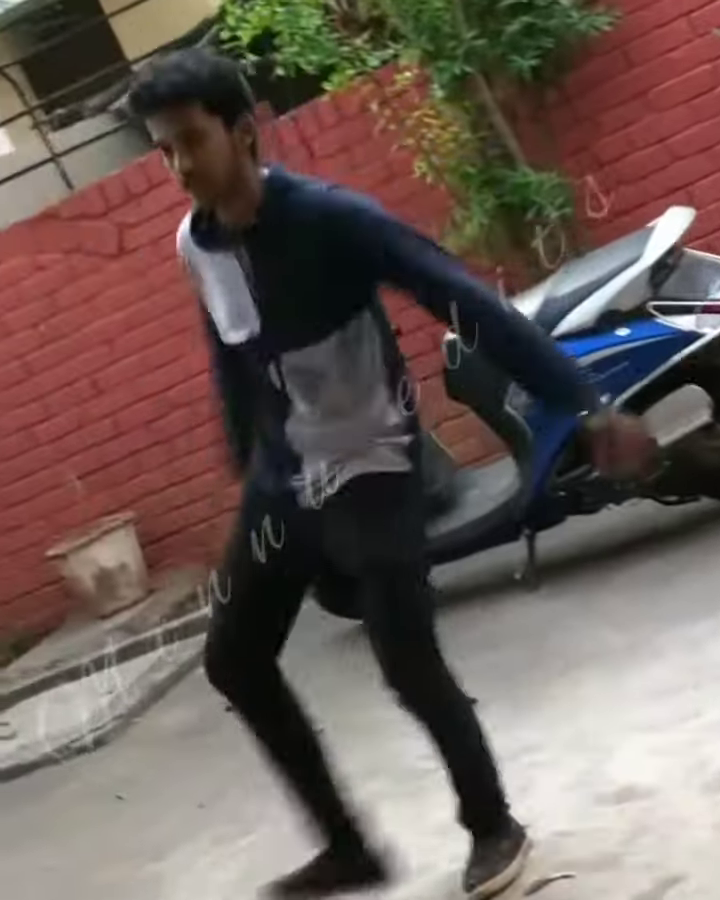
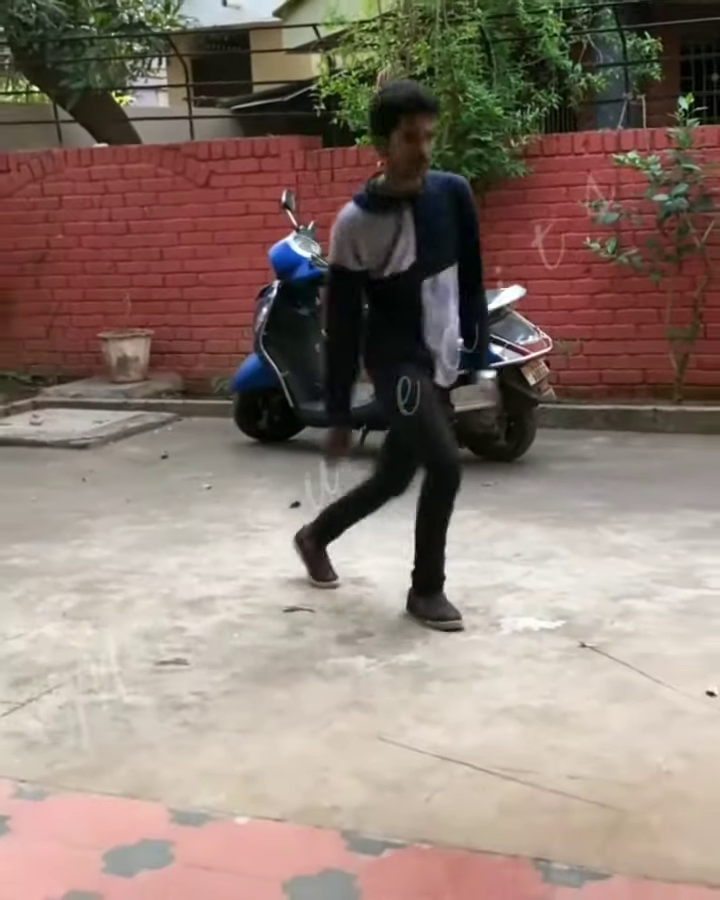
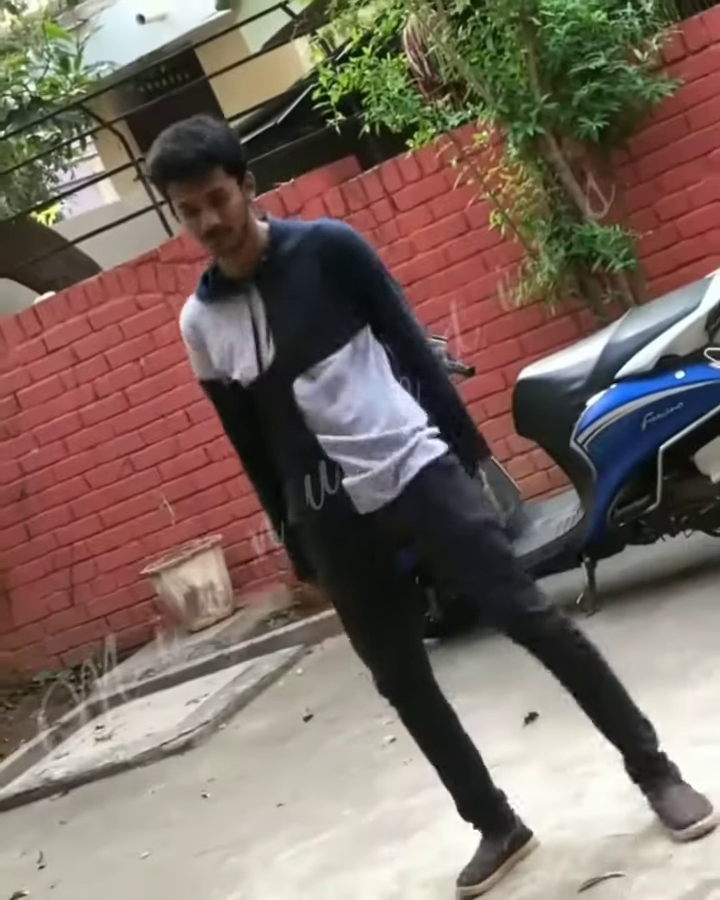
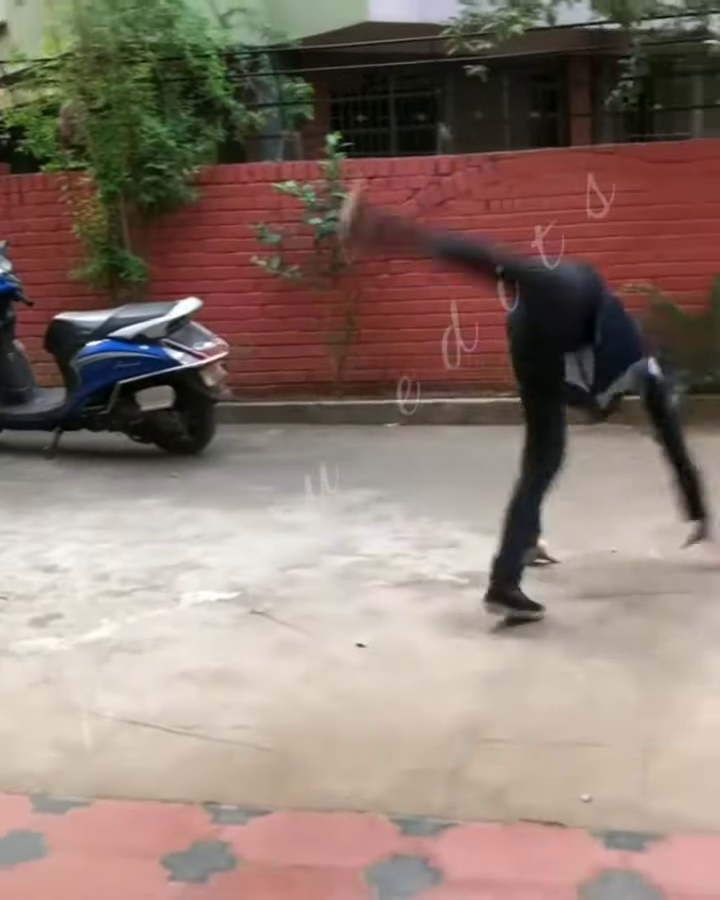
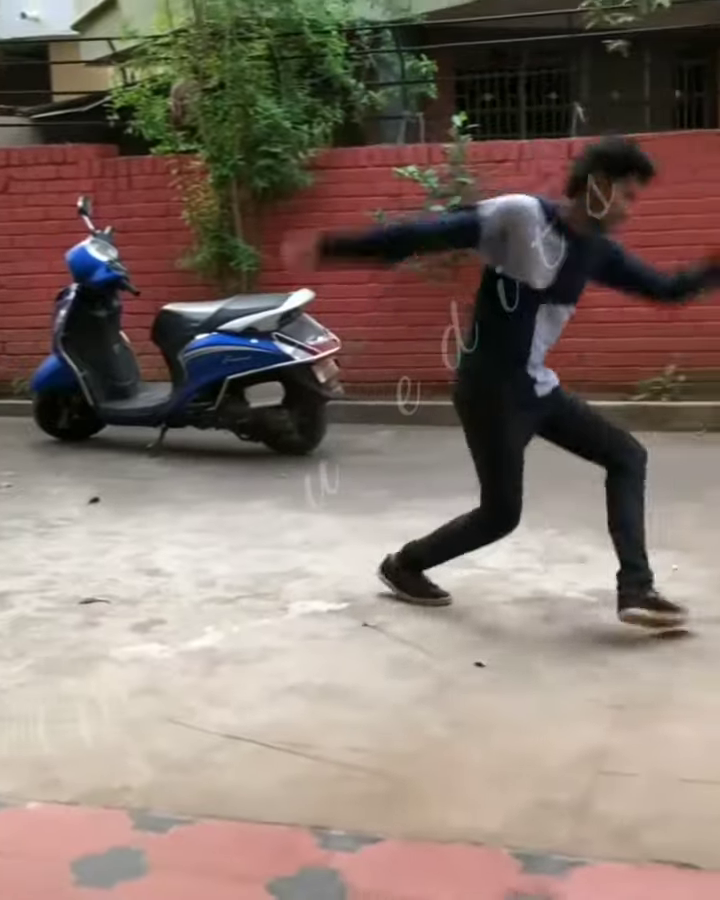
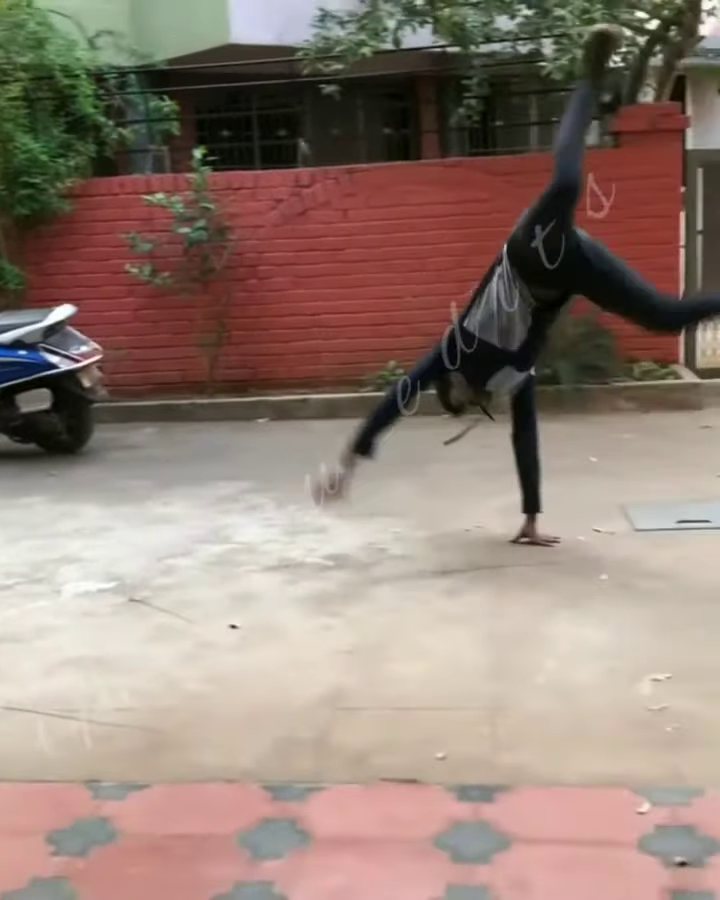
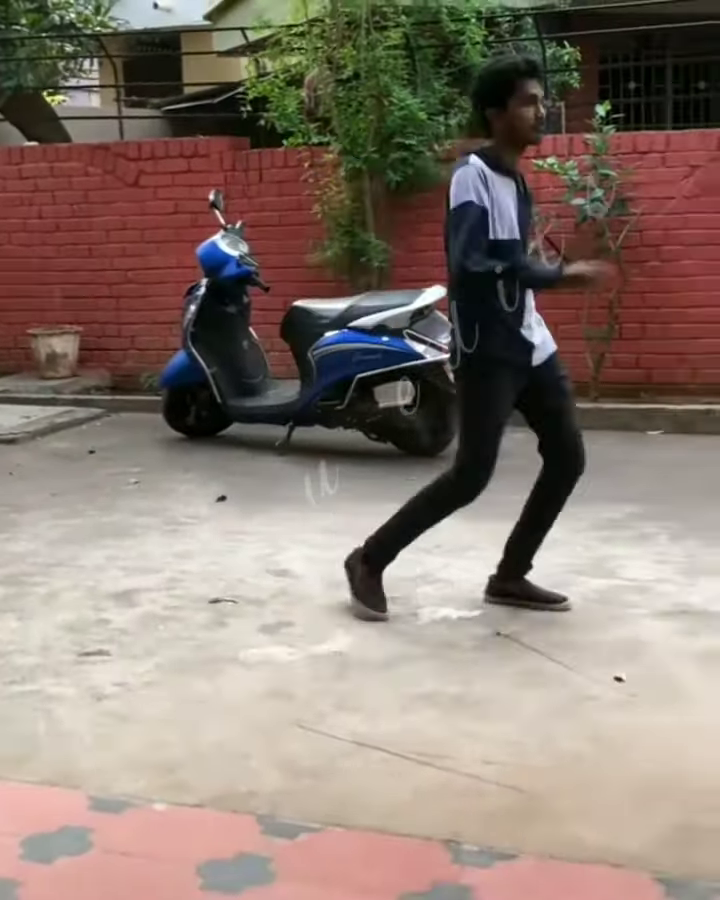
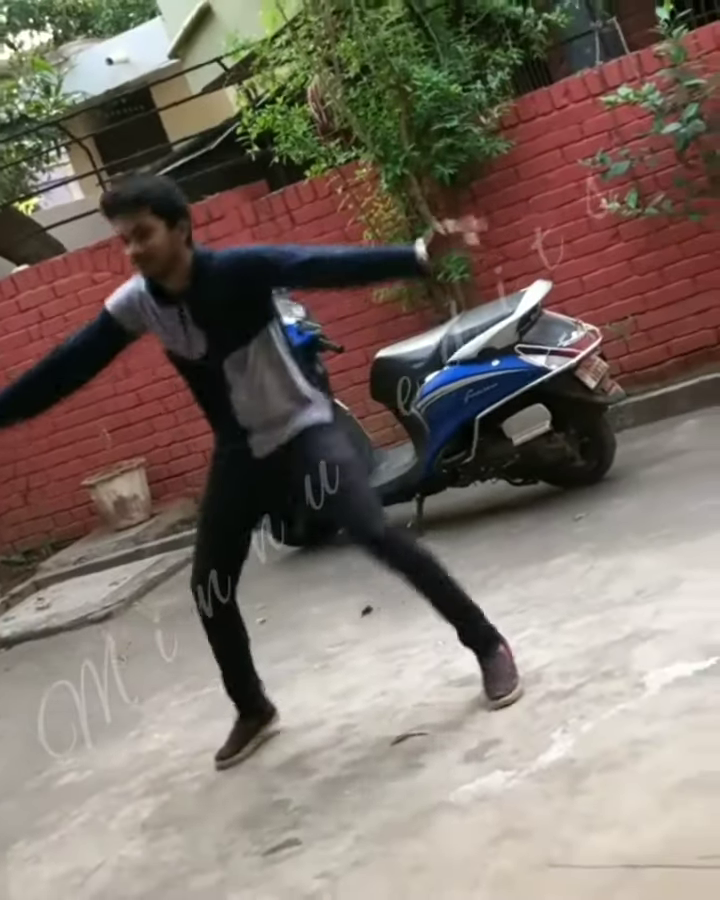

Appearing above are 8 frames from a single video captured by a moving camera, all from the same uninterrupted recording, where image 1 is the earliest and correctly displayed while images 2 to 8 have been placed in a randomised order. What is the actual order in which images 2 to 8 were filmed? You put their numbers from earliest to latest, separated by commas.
3, 8, 2, 7, 5, 4, 6
